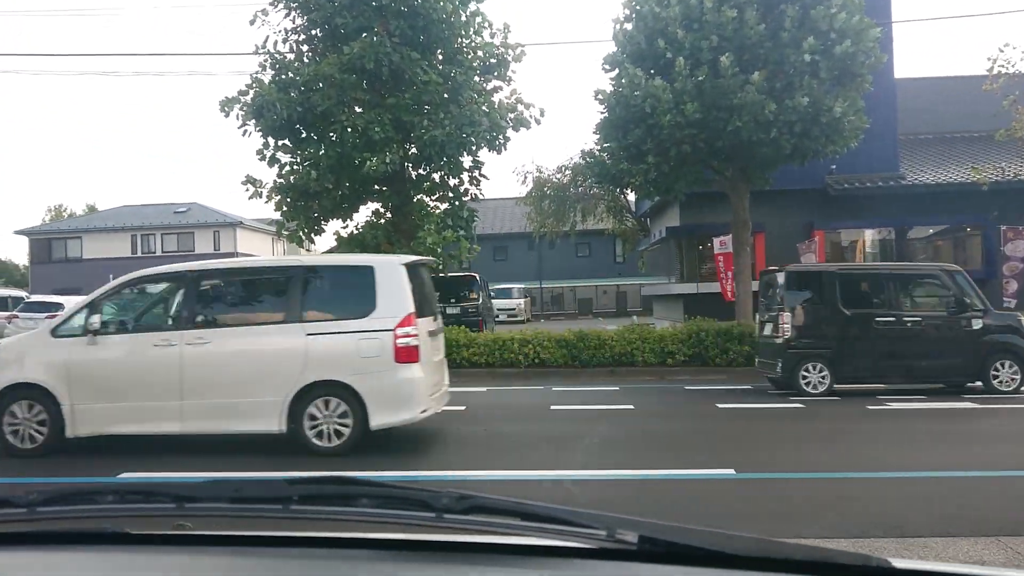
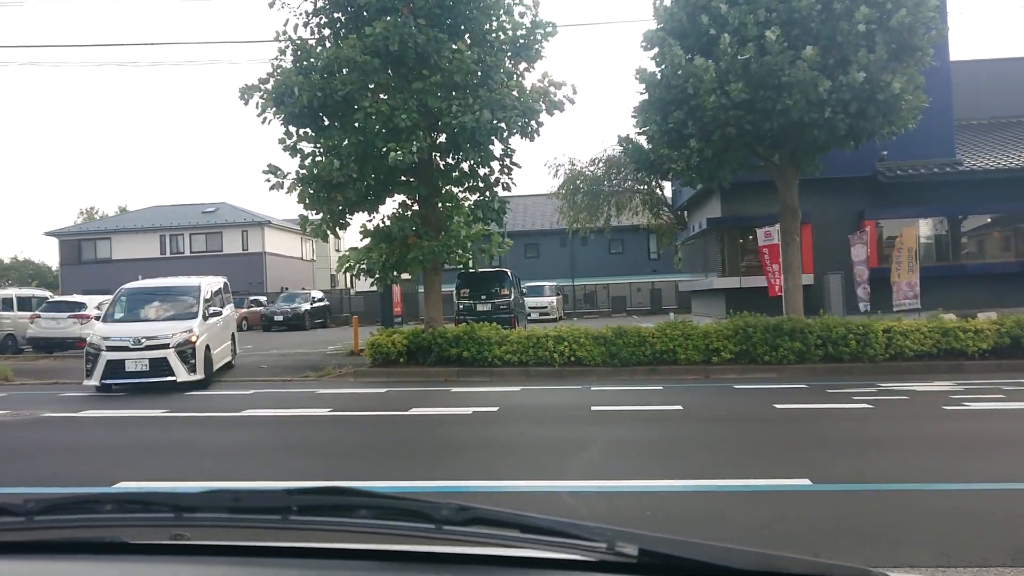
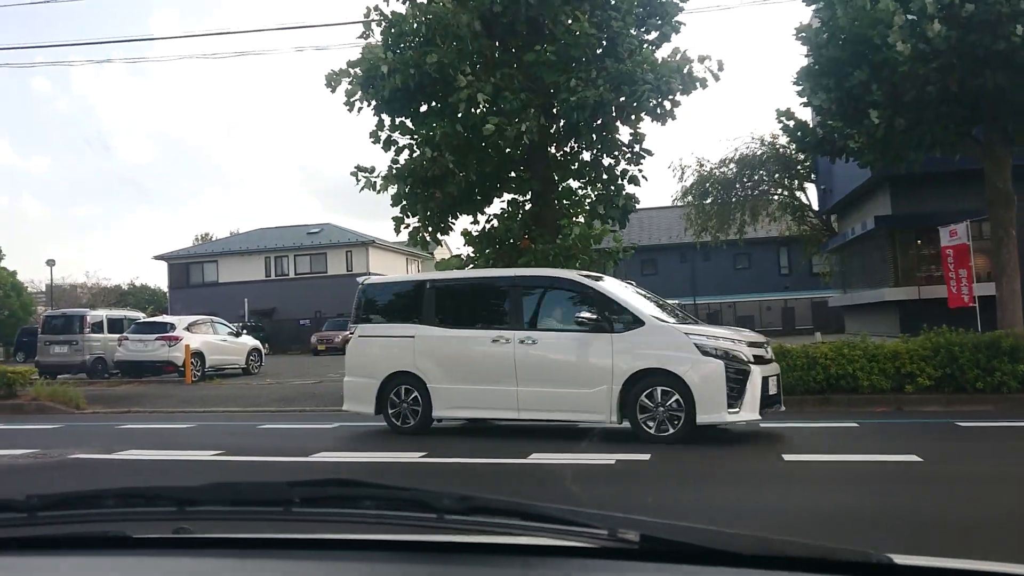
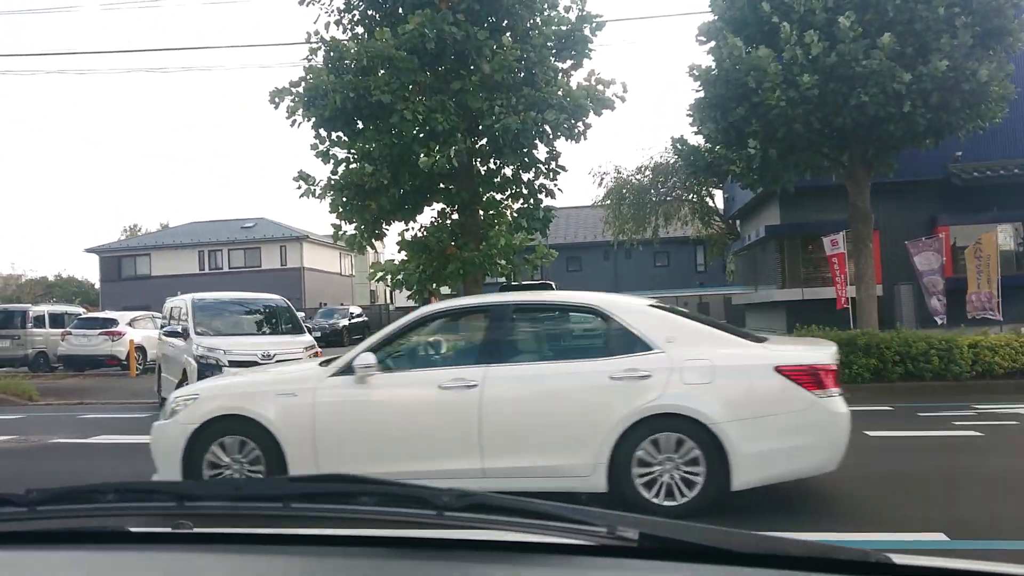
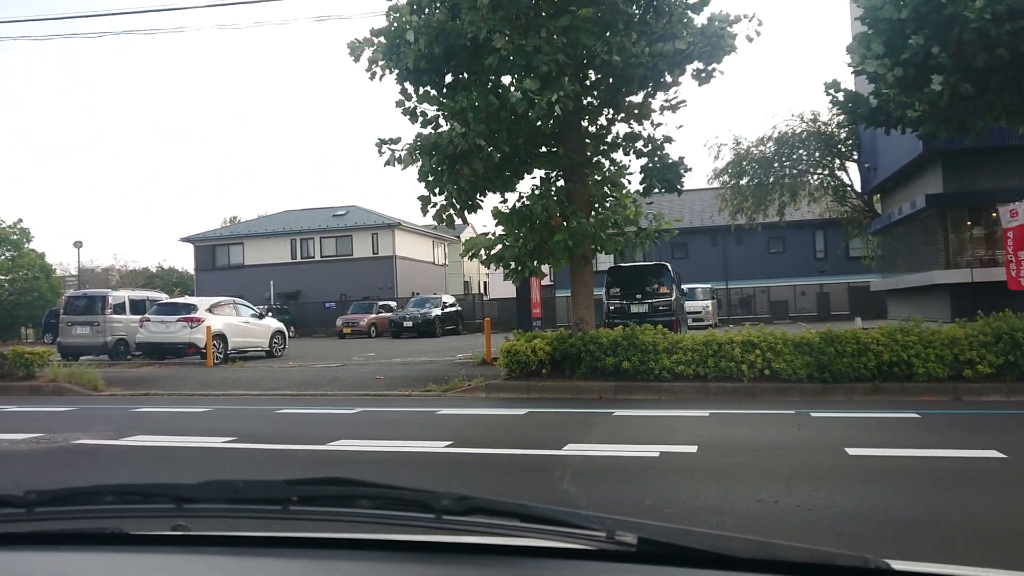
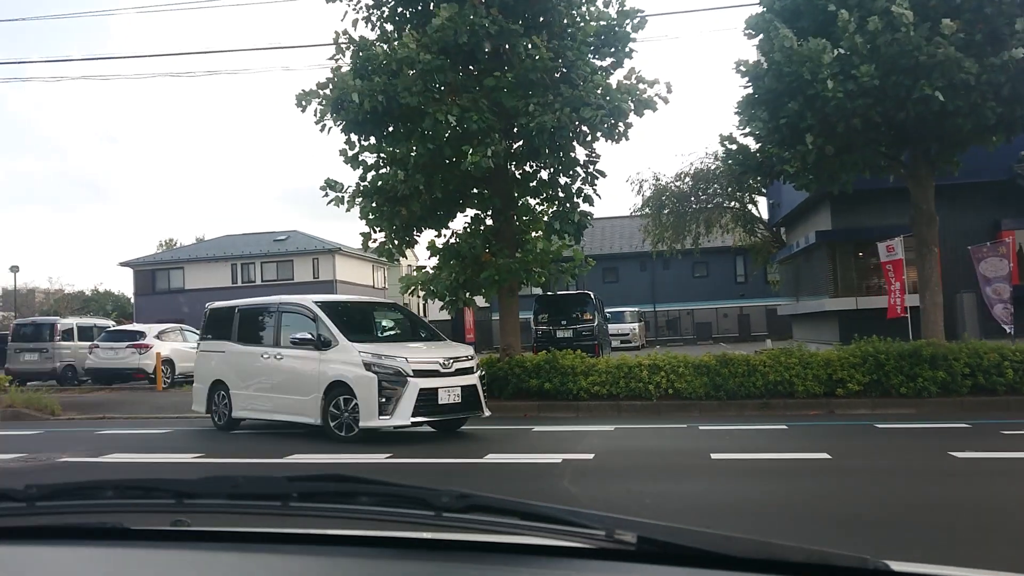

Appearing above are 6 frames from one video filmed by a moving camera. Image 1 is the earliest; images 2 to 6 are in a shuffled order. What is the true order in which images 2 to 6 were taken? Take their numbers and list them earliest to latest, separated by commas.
2, 4, 6, 3, 5
